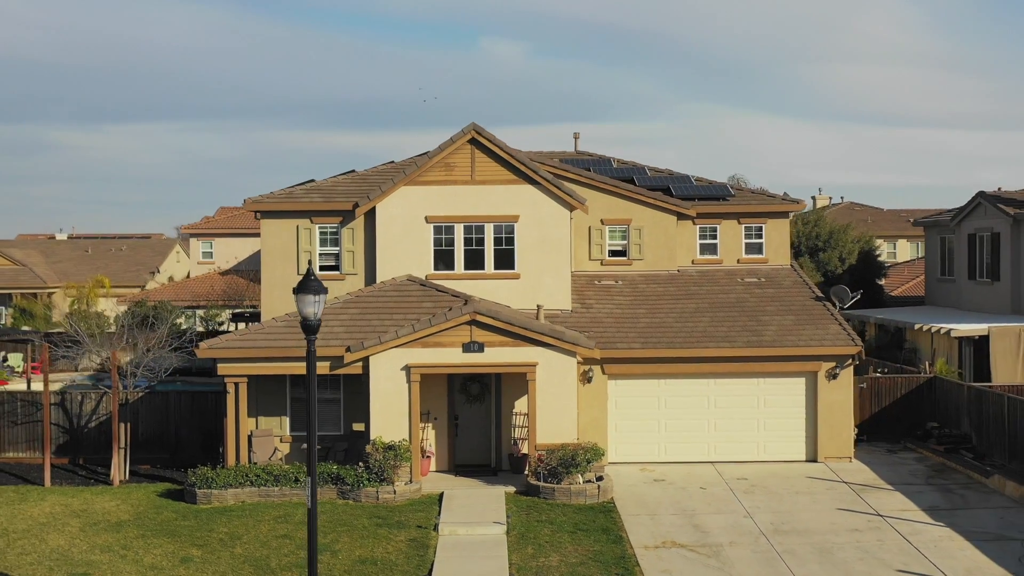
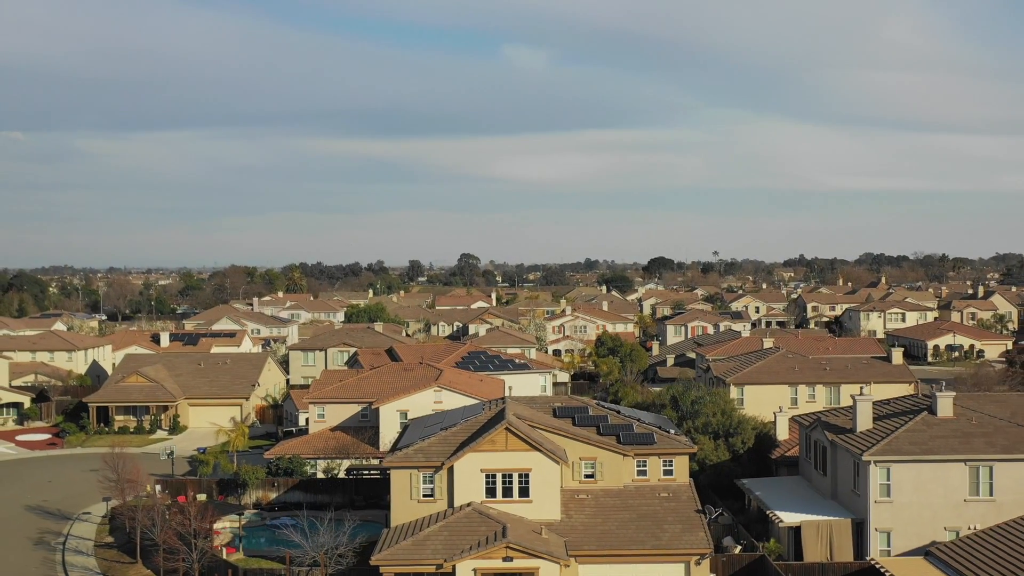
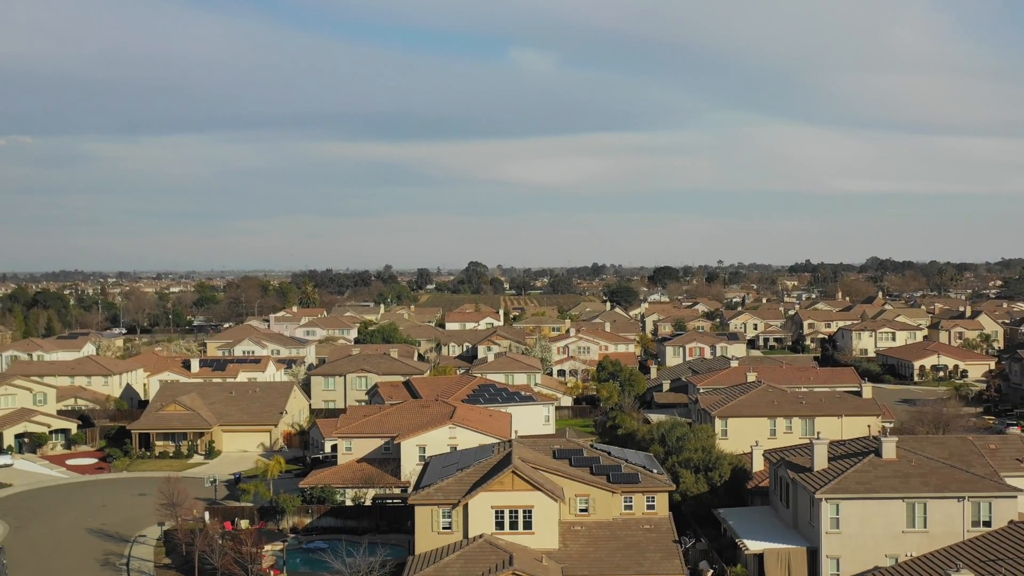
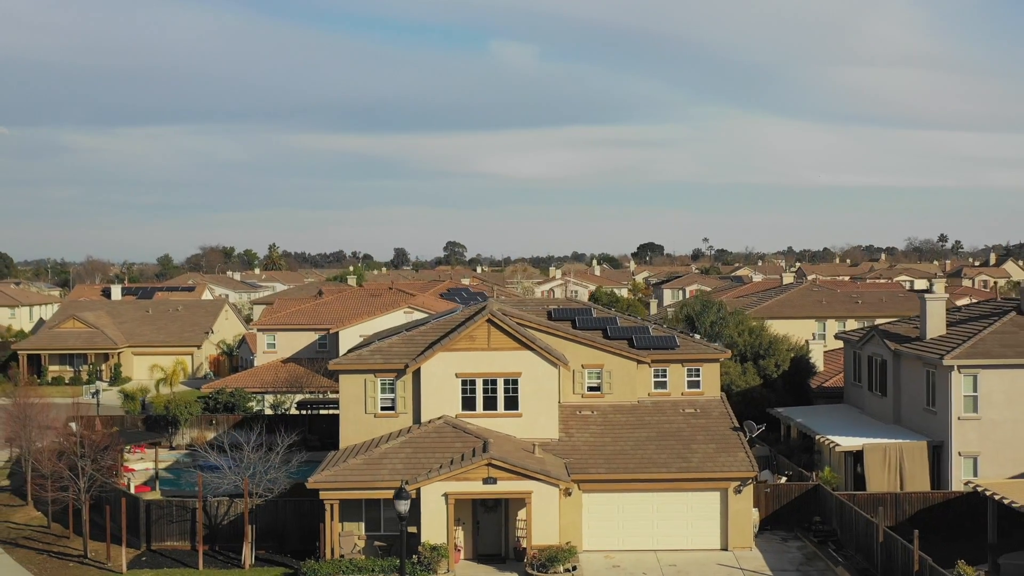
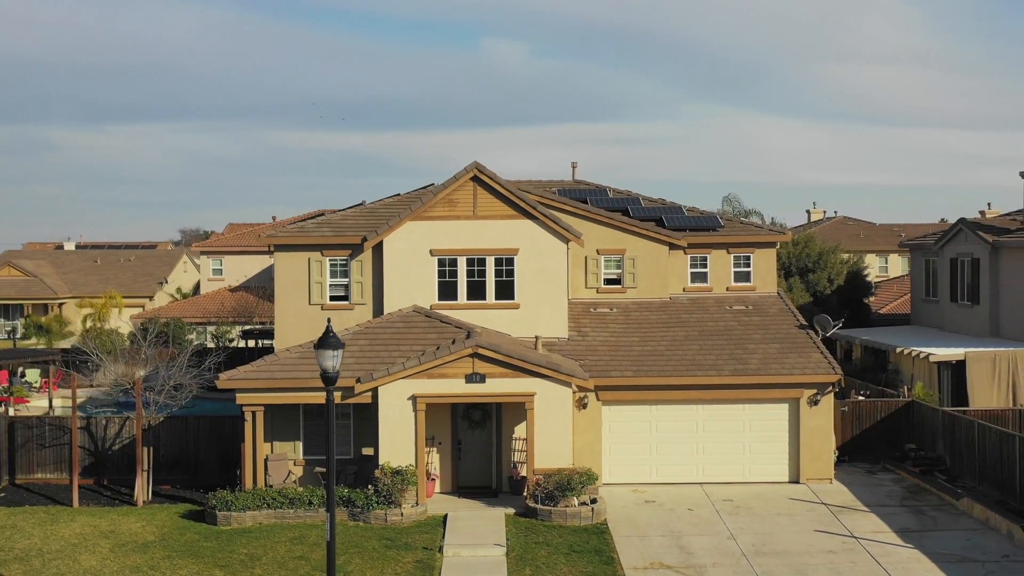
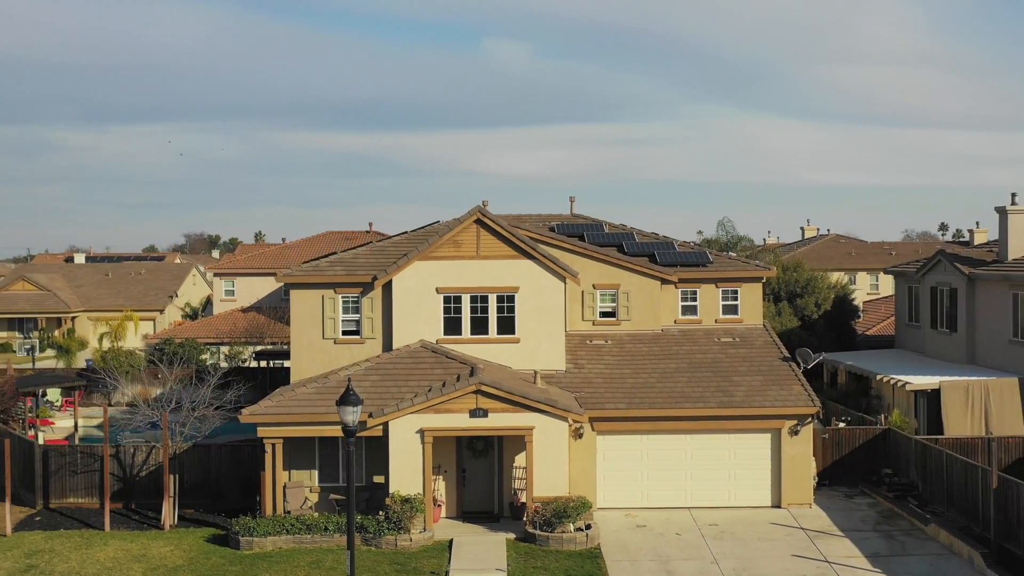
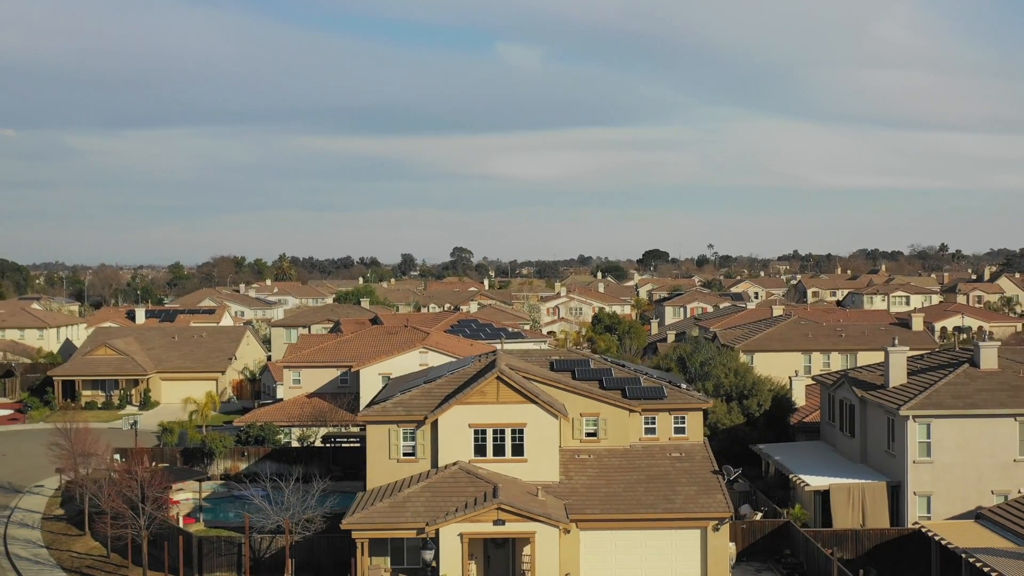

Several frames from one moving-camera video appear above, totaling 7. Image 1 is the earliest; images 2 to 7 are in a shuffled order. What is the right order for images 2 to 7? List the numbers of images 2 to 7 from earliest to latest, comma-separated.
5, 6, 4, 7, 2, 3
